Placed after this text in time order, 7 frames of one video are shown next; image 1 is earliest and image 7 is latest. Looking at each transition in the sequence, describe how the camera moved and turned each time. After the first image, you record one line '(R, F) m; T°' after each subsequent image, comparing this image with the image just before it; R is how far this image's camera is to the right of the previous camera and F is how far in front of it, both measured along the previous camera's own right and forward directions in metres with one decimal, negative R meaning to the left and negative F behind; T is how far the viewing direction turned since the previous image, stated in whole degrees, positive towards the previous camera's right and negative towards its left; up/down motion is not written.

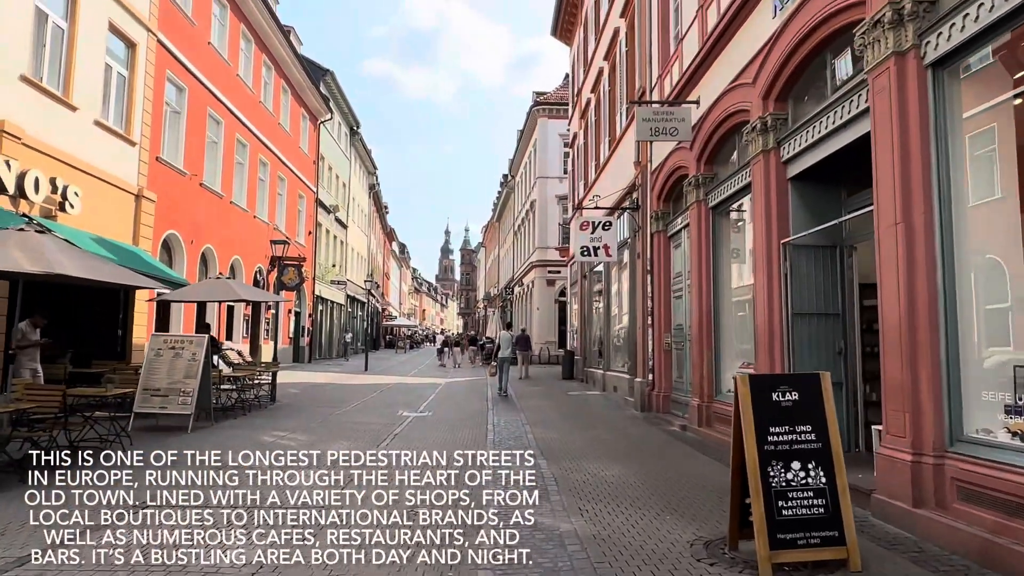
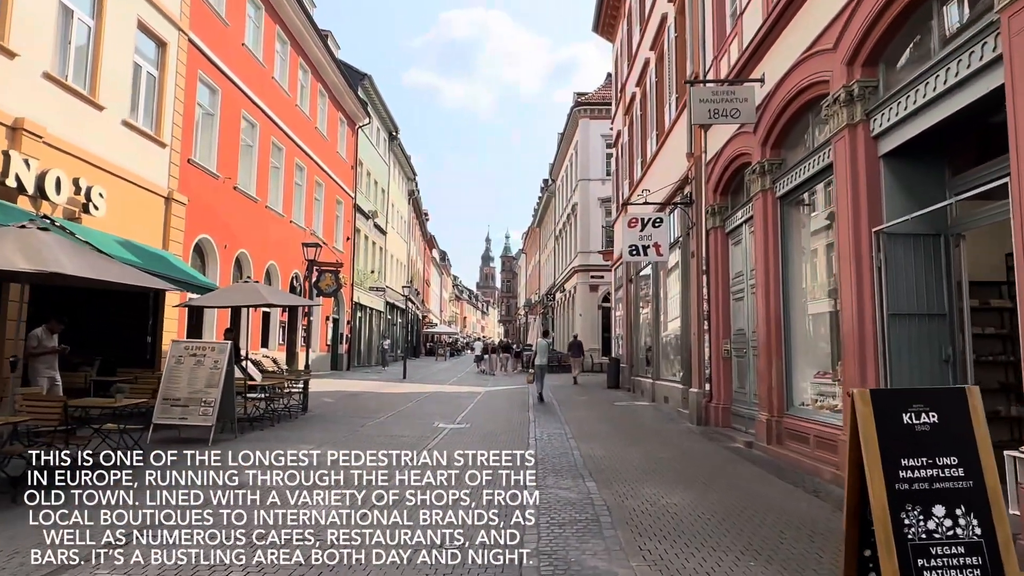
(0.0, +0.9) m; -3°
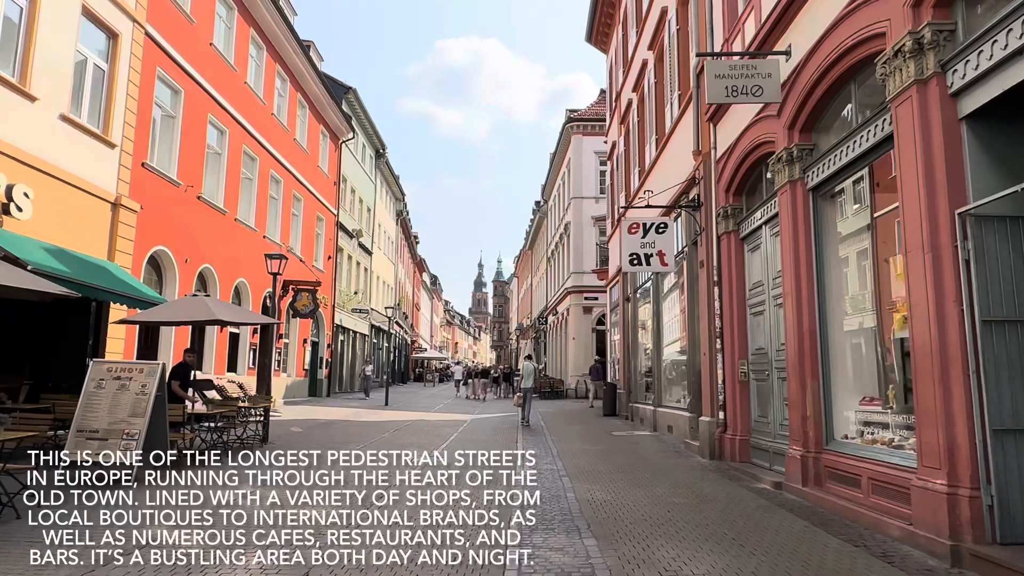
(+0.1, +1.5) m; +1°
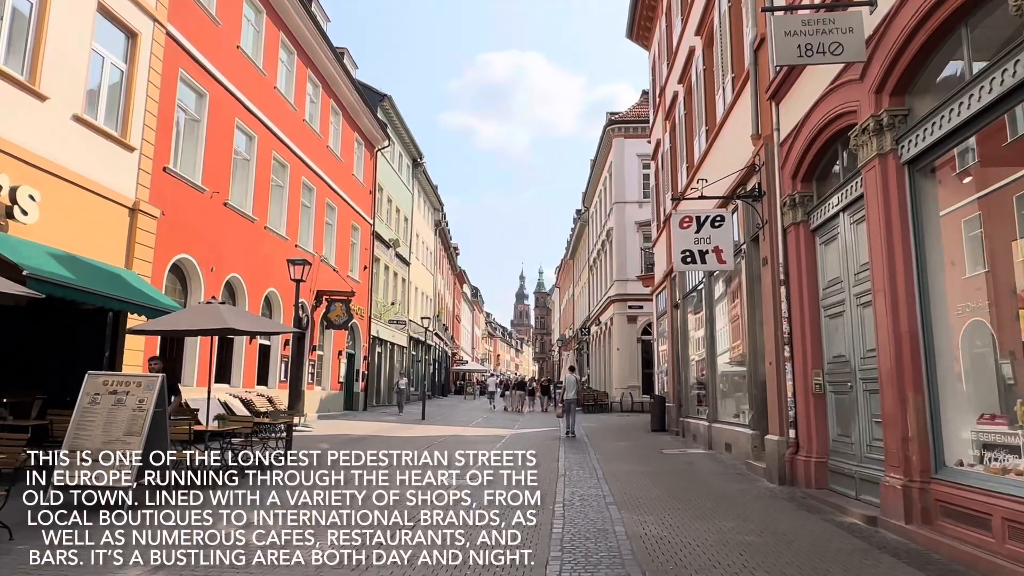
(+0.1, +1.1) m; -4°
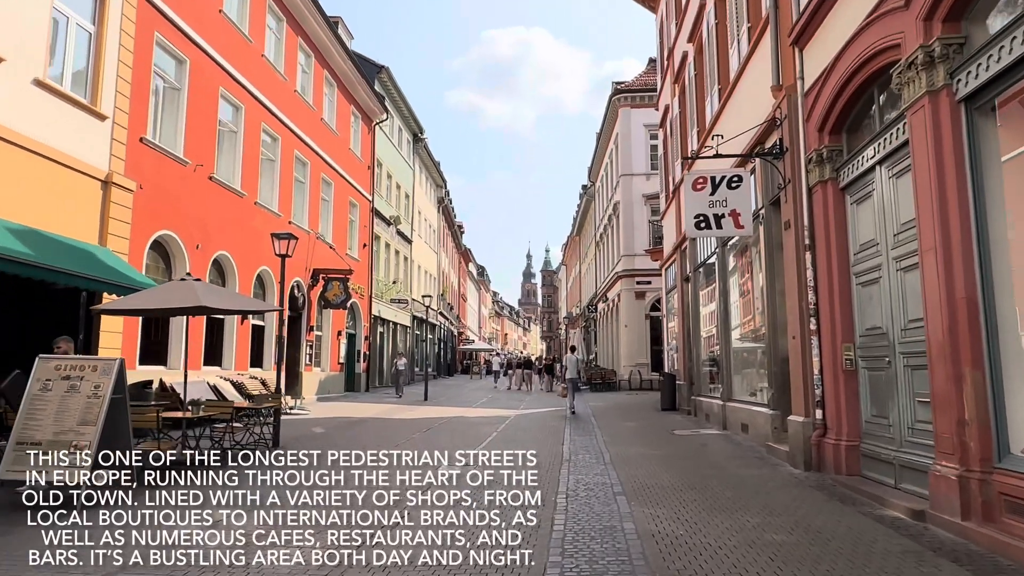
(+0.1, +0.9) m; -1°
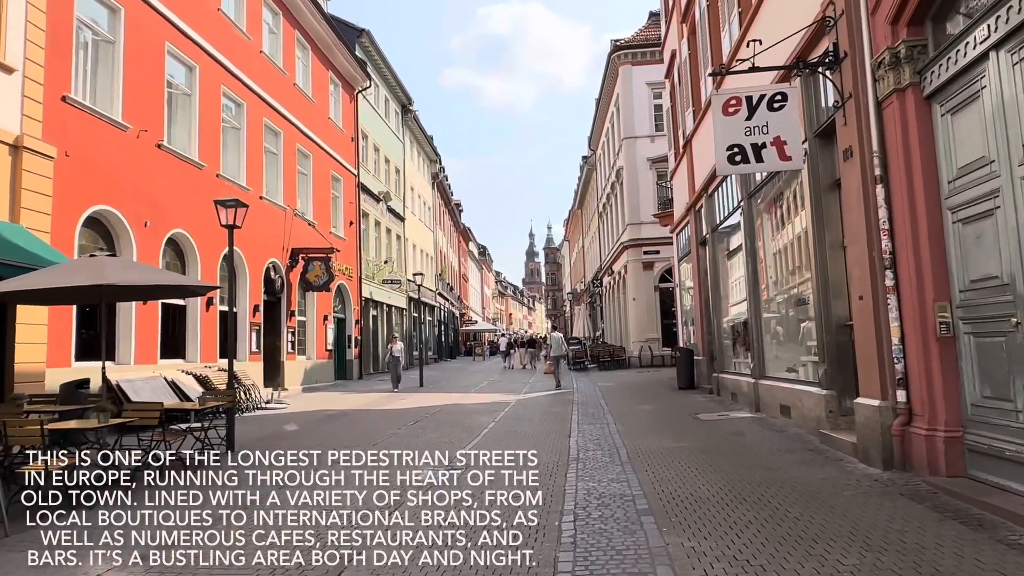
(+0.2, +1.9) m; 0°
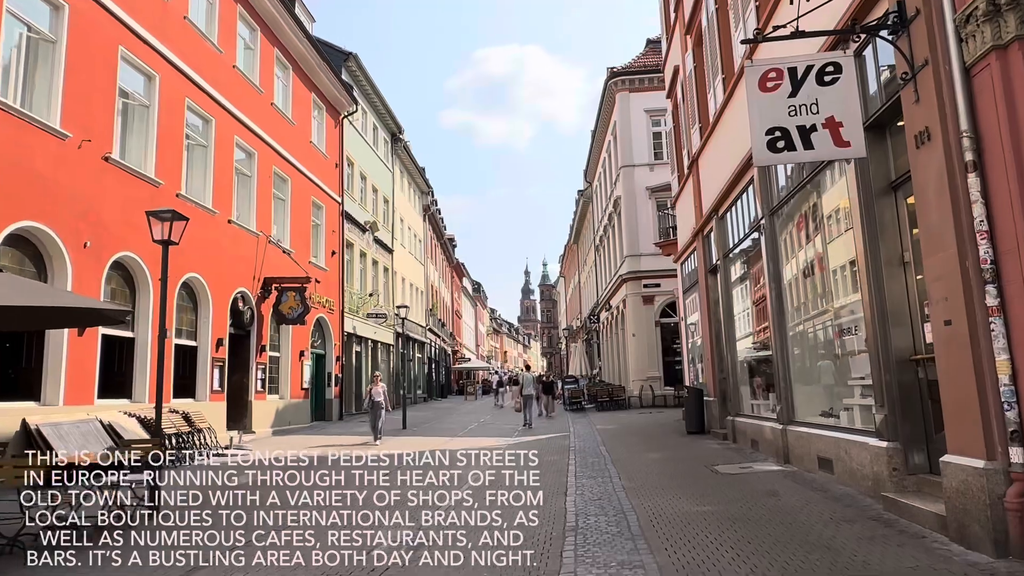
(+0.1, +1.6) m; 0°
